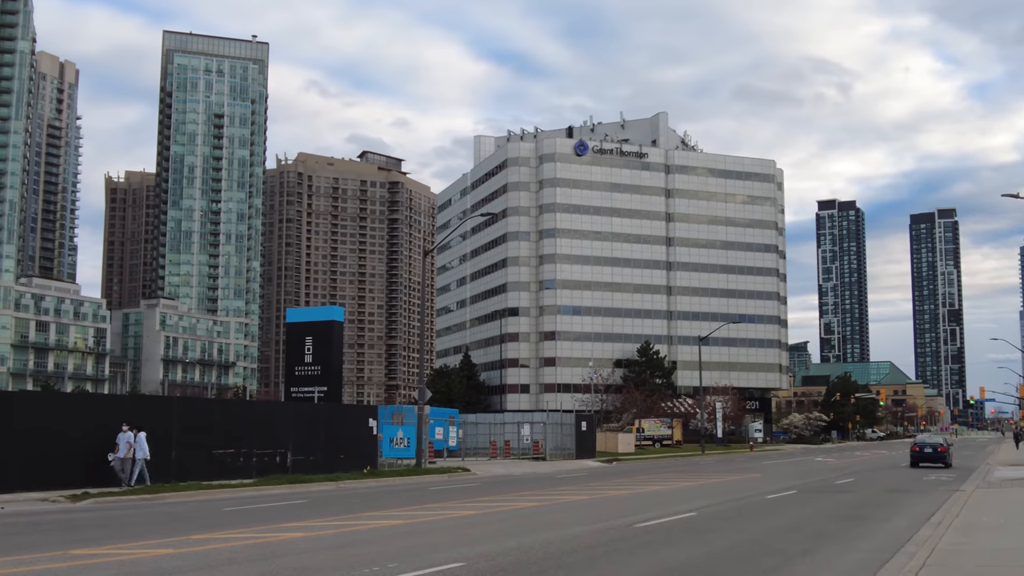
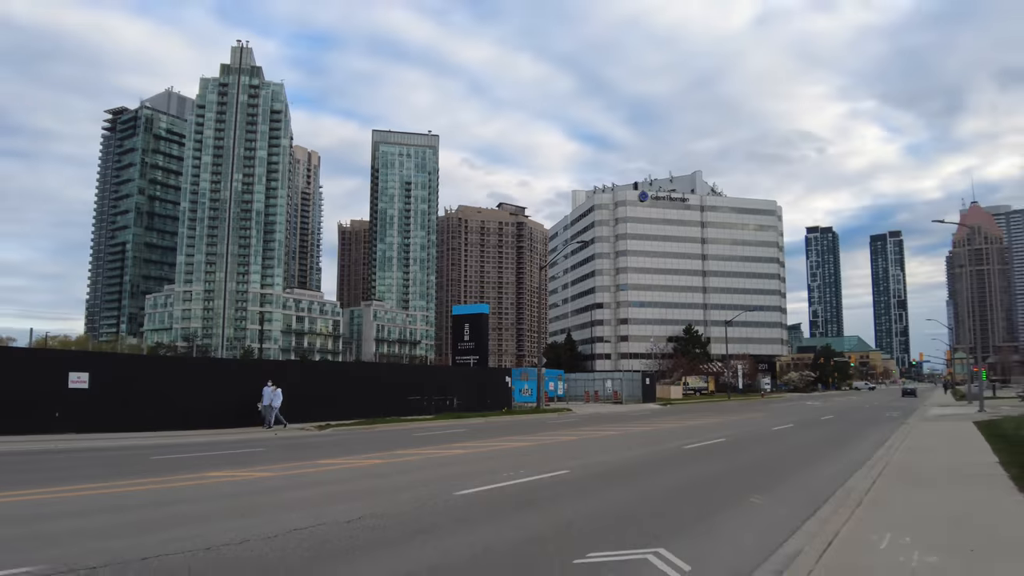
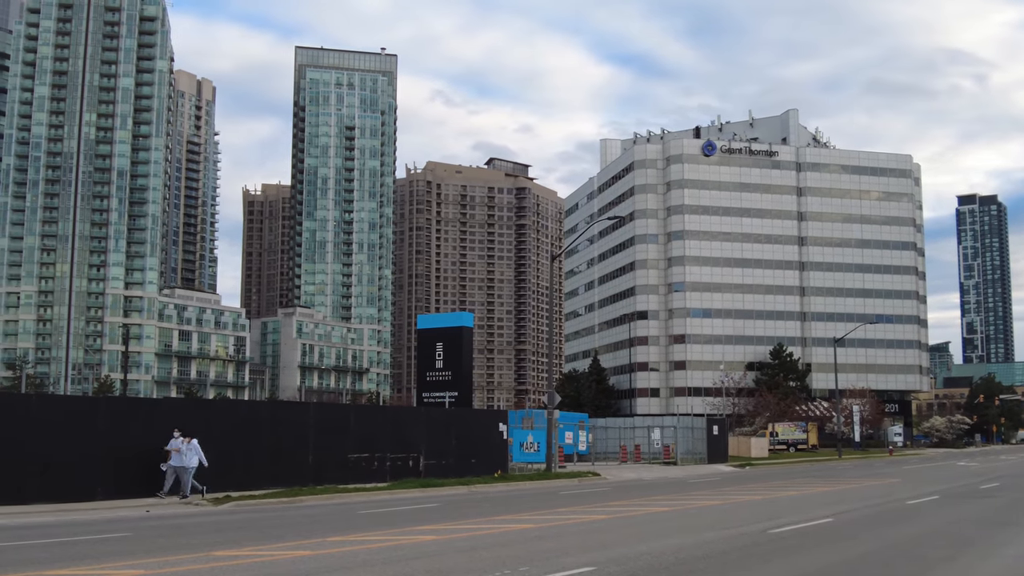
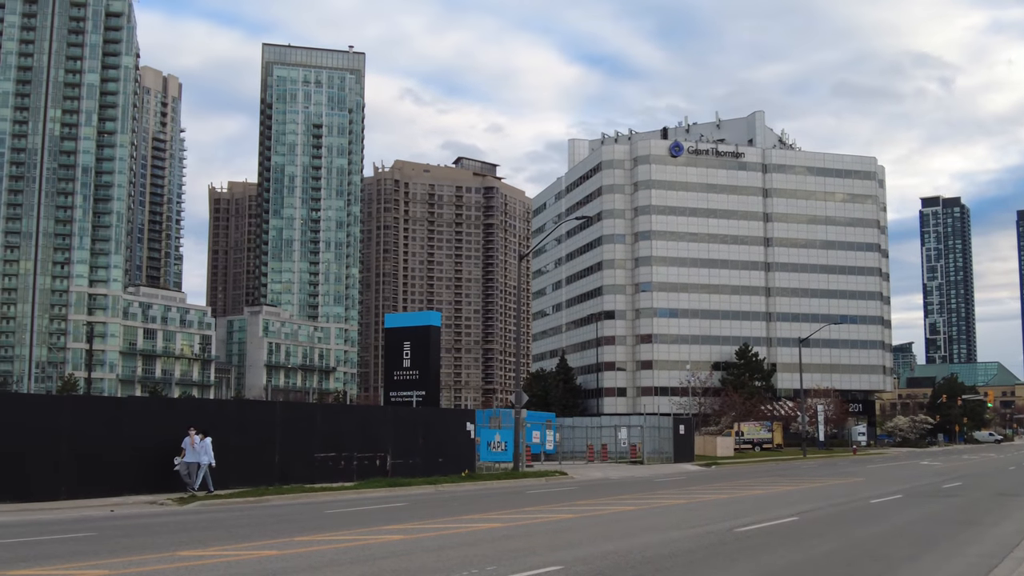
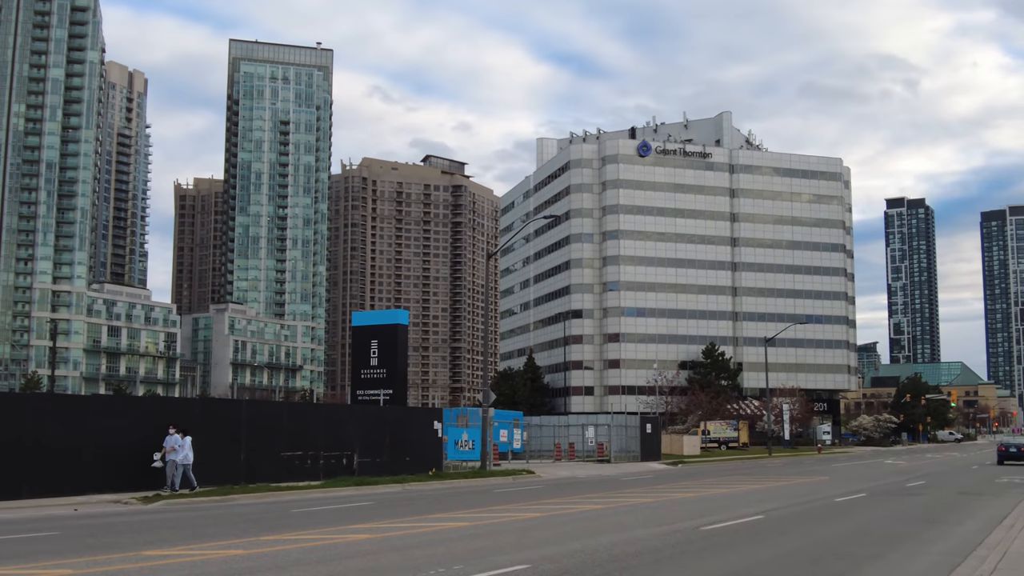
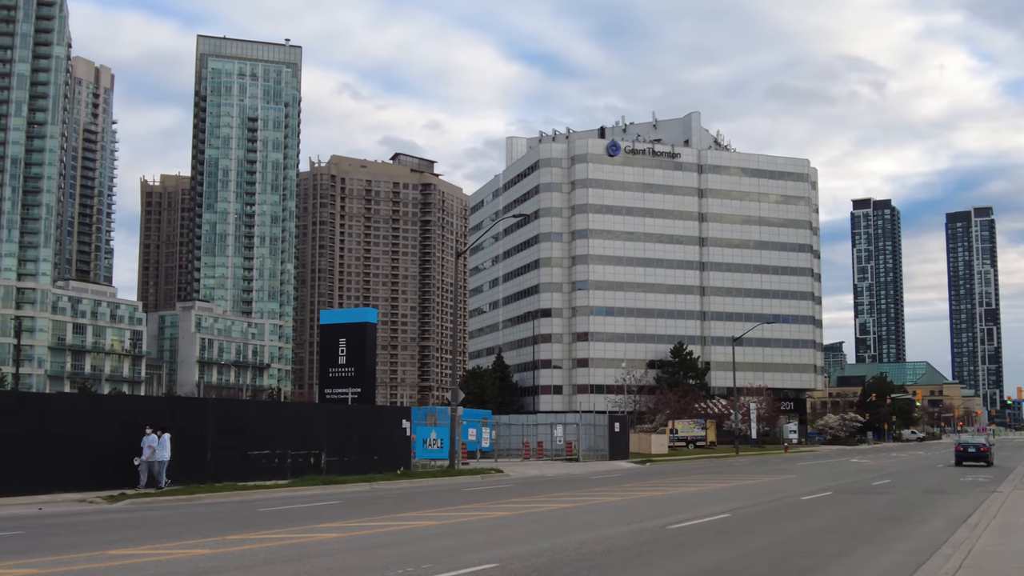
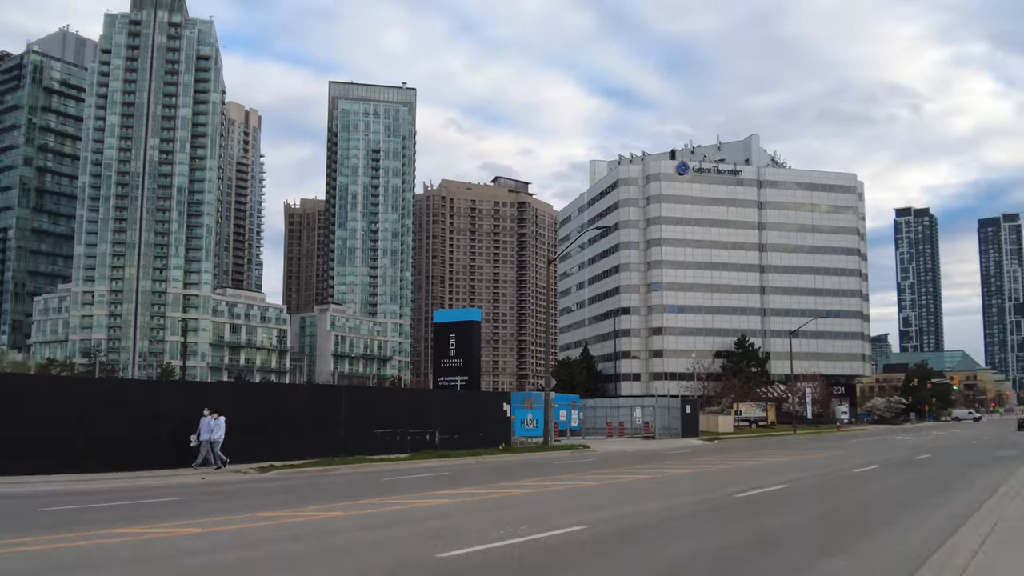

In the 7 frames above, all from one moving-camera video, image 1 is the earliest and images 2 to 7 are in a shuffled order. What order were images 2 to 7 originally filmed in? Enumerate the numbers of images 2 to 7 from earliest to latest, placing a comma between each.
6, 5, 4, 3, 7, 2
